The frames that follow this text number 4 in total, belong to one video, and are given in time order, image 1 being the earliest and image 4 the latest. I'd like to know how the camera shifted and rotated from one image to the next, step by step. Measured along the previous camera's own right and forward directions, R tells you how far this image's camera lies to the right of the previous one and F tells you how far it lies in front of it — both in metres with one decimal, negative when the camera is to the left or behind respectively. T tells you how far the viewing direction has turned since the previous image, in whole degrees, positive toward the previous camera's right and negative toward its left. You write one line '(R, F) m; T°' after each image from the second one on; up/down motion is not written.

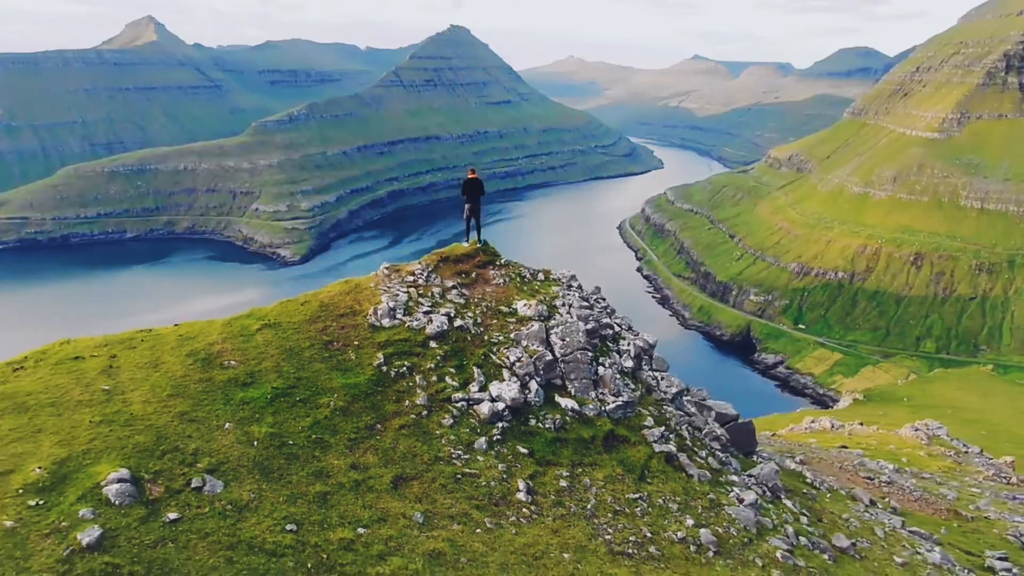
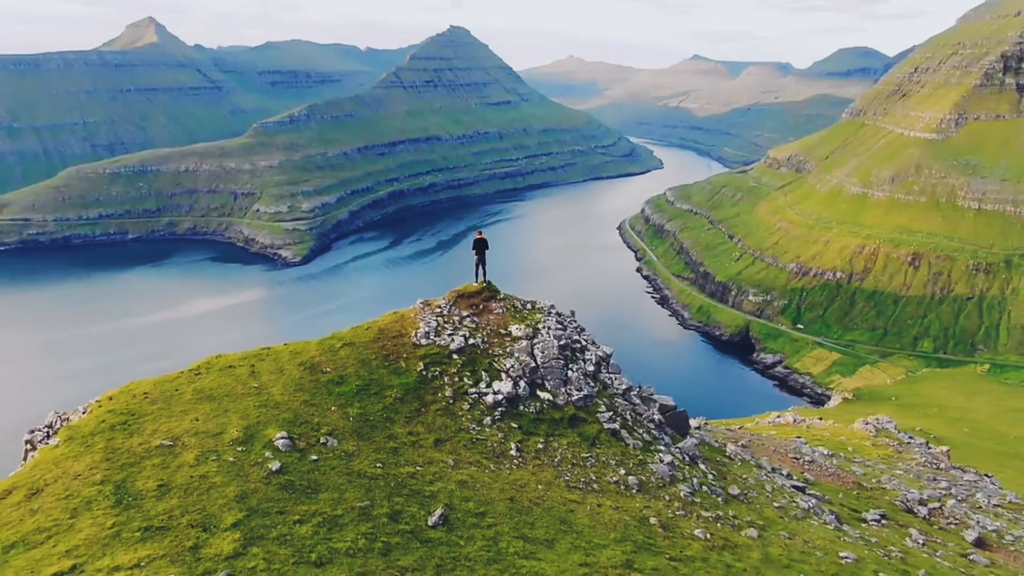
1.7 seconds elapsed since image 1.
(+0.1, -4.3) m; 0°
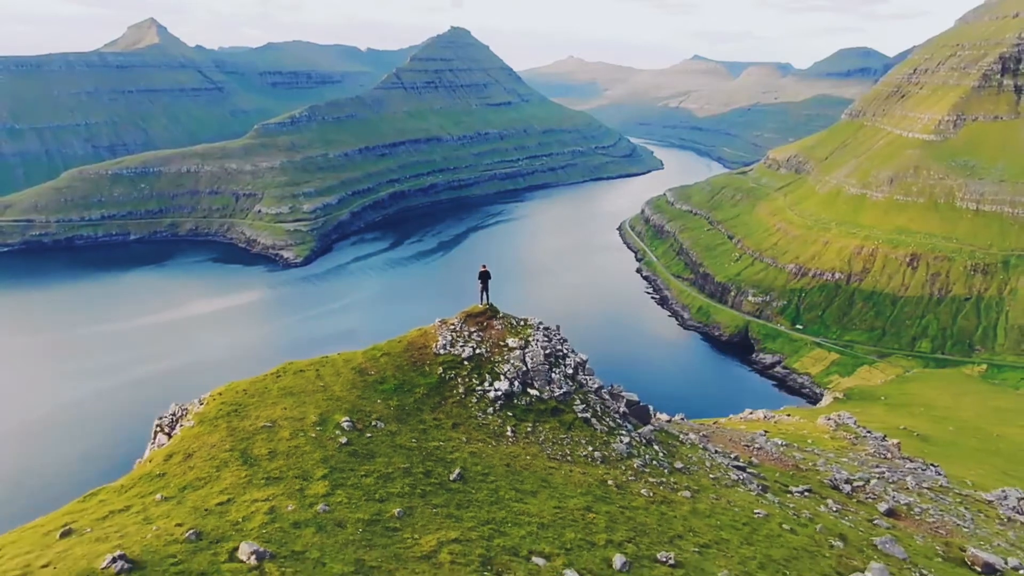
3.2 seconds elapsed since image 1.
(+0.1, -4.2) m; 0°
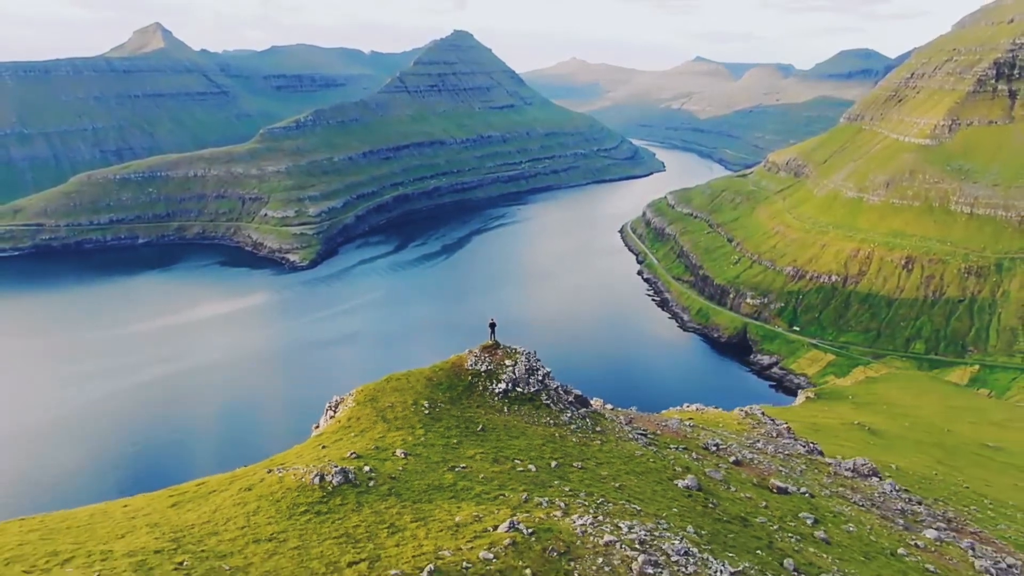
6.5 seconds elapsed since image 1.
(+0.3, -15.1) m; 0°
